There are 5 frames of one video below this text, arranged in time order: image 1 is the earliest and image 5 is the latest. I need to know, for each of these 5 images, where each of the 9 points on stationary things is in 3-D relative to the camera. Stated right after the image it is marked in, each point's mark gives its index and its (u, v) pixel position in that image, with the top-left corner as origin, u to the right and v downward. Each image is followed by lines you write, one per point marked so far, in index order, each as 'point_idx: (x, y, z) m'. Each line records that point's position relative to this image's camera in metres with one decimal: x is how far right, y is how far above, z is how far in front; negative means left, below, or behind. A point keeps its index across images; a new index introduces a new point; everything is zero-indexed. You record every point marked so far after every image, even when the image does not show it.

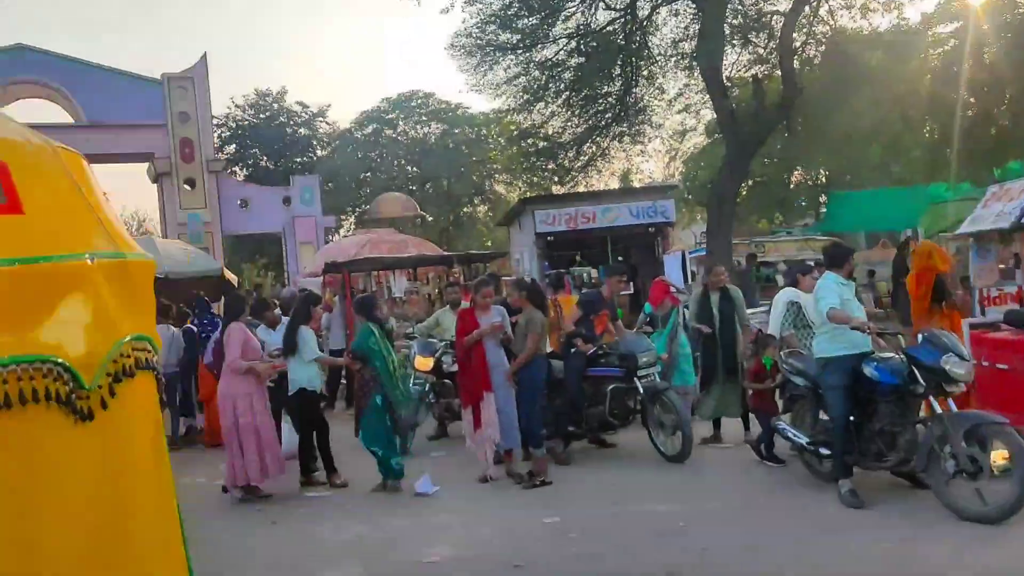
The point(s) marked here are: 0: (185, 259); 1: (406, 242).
0: (-5.1, +0.5, +13.7) m
1: (-1.8, +0.8, +14.9) m
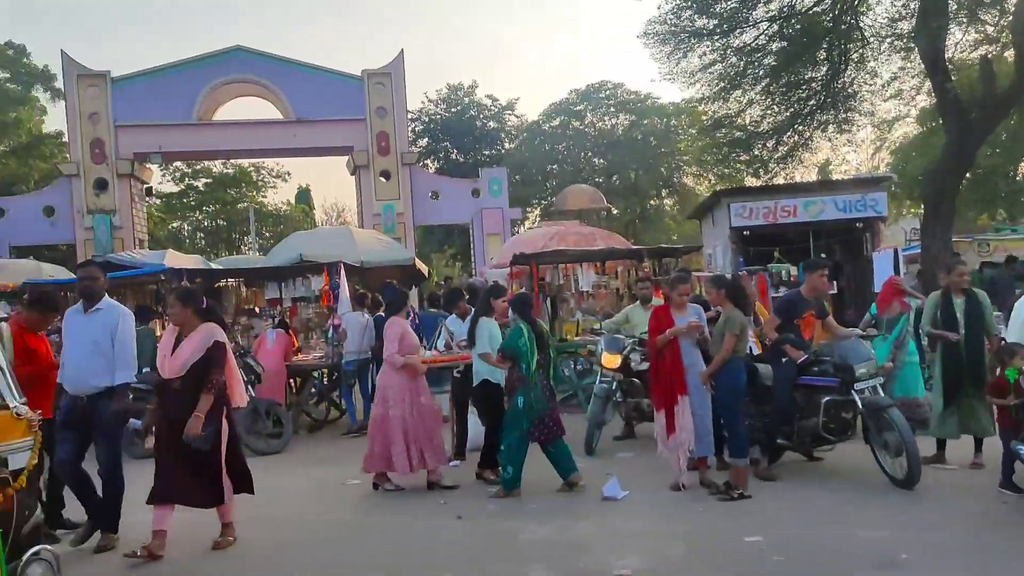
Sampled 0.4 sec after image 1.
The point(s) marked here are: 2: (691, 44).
0: (-2.1, +0.6, +14.0) m
1: (+1.3, +0.9, +14.5) m
2: (+4.0, +5.5, +19.6) m
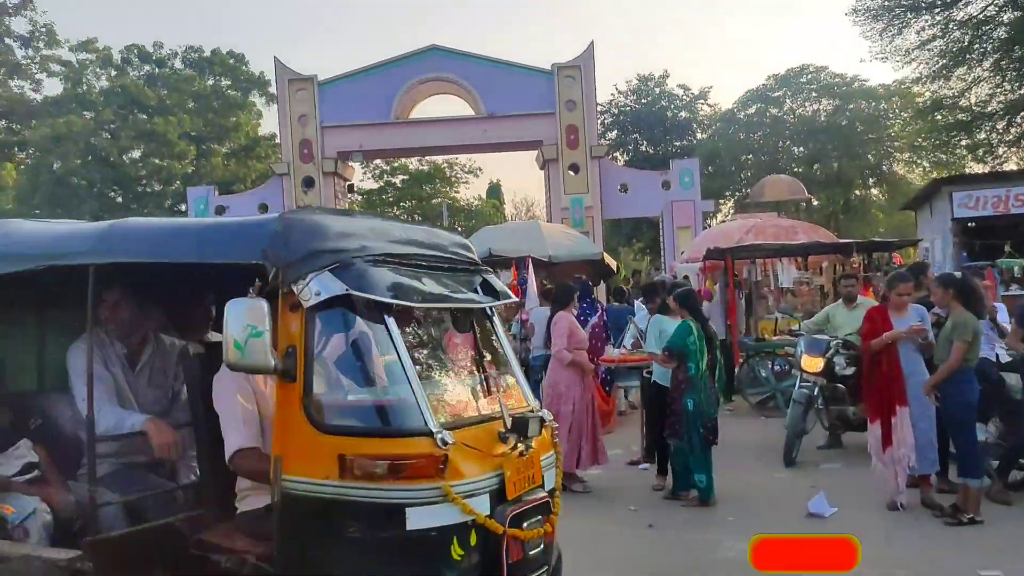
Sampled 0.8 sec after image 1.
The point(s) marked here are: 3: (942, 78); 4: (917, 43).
0: (+0.9, +0.7, +13.8) m
1: (+4.4, +0.9, +13.6) m
2: (+8.1, +5.5, +17.9) m
3: (+8.9, +4.3, +17.9) m
4: (+8.4, +5.1, +18.0) m
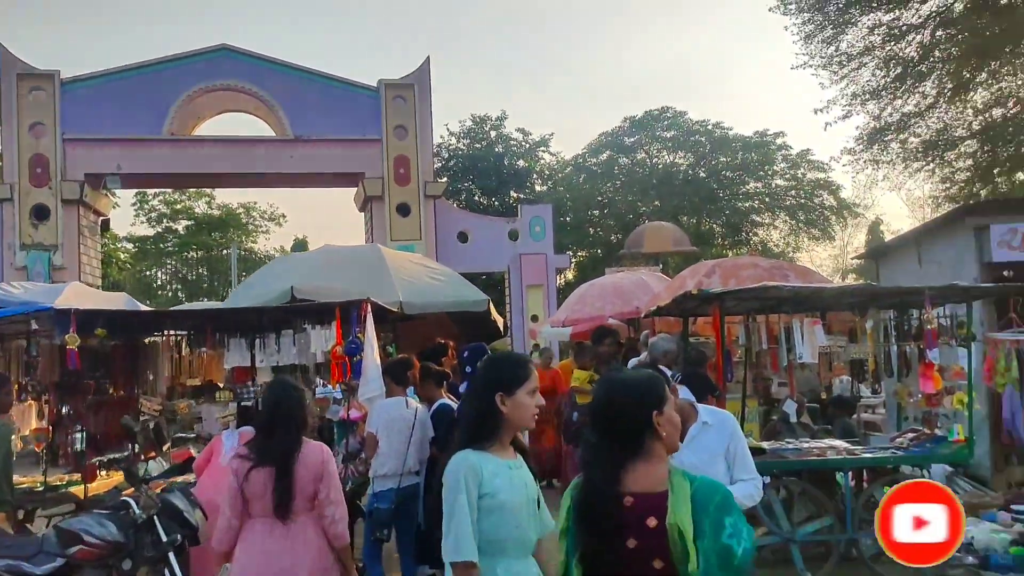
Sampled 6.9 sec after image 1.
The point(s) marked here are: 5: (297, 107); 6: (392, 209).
0: (-1.1, 0.0, +9.3) m
1: (+2.4, +0.1, +9.9) m
2: (+5.1, +4.3, +15.3) m
3: (+5.9, +3.1, +15.4) m
4: (+5.4, +3.8, +15.4) m
5: (-4.4, +3.7, +18.0) m
6: (-2.4, +1.6, +17.9) m
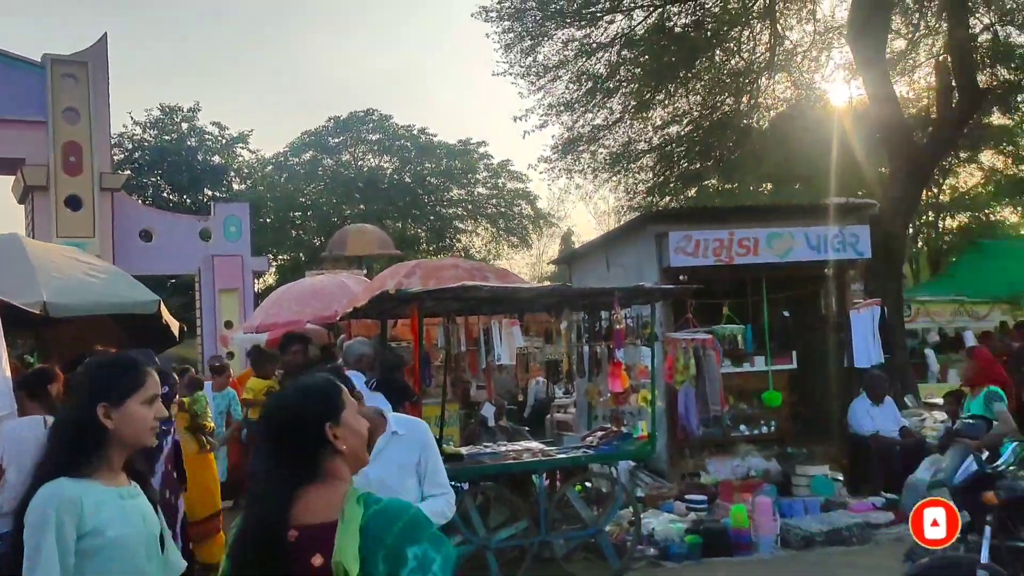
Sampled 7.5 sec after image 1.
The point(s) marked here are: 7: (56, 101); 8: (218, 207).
0: (-4.0, 0.0, +8.1) m
1: (-0.9, +0.1, +9.8) m
2: (-0.1, +4.2, +15.8) m
3: (+0.5, +2.9, +16.1) m
4: (+0.1, +3.7, +16.0) m
5: (-10.0, +3.7, +15.2) m
6: (-8.1, +1.6, +15.8) m
7: (-8.2, +3.4, +15.8) m
8: (-5.7, +1.6, +17.4) m
